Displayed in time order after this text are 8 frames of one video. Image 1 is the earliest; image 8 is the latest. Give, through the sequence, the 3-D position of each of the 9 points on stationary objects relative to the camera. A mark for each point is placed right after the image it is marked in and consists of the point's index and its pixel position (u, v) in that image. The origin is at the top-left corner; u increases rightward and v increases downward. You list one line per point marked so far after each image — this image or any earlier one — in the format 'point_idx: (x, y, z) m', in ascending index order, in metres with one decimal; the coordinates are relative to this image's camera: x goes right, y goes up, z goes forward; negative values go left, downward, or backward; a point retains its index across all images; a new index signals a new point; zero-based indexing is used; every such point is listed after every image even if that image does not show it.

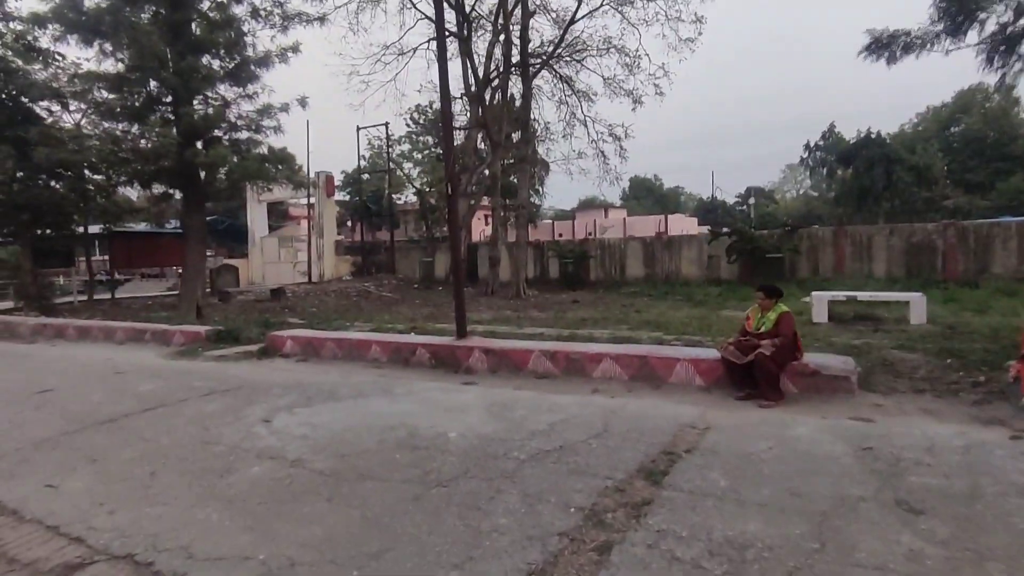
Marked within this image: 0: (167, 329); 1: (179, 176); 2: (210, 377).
0: (-7.4, -0.9, +12.2) m
1: (-9.7, +3.3, +16.5) m
2: (-4.6, -1.3, +8.7) m
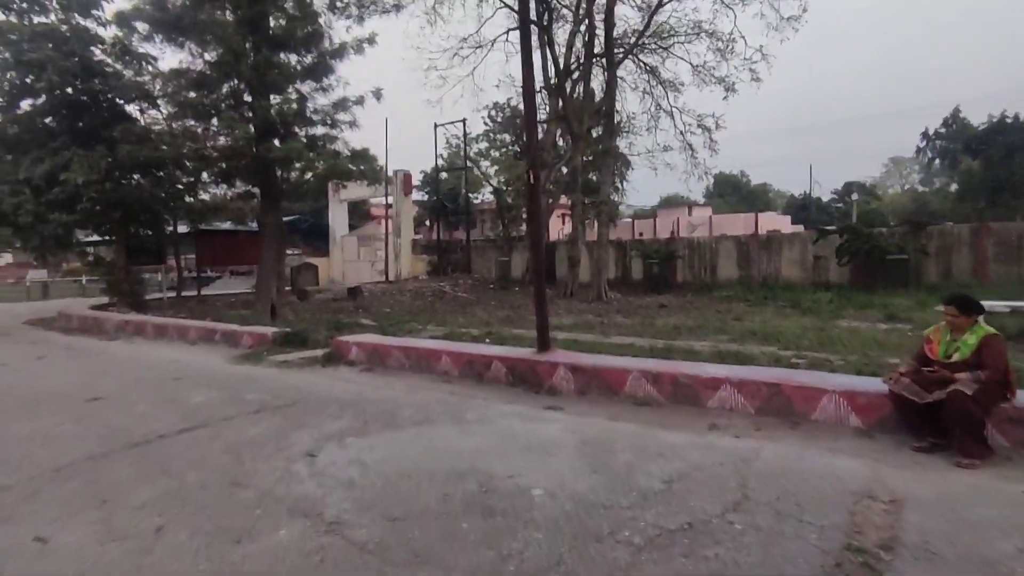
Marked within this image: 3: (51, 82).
0: (-5.7, -0.9, +11.8) m
1: (-7.4, +3.3, +16.3) m
2: (-3.4, -1.4, +7.8) m
3: (-13.7, +6.2, +16.7) m
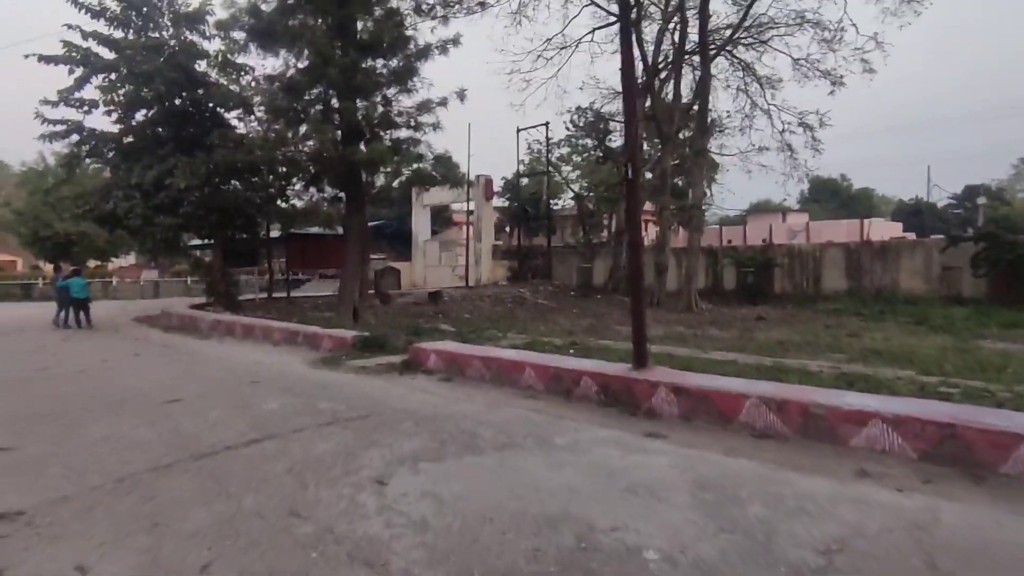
0: (-4.0, -0.9, +11.6) m
1: (-4.9, +3.3, +16.5) m
2: (-2.2, -1.4, +7.4) m
3: (-11.1, +6.2, +17.7) m
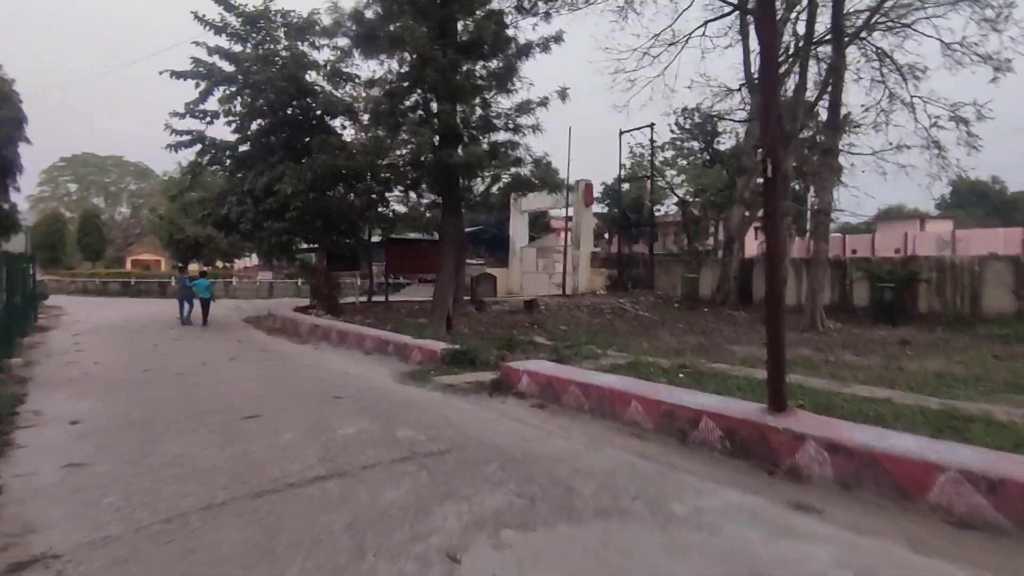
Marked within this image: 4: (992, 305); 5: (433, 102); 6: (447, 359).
0: (-2.0, -1.1, +11.2) m
1: (-2.1, +3.1, +16.1) m
2: (-1.0, -1.6, +6.7) m
3: (-7.9, +6.1, +18.4) m
4: (+15.4, -0.6, +18.1) m
5: (-2.1, +5.0, +15.3) m
6: (-1.2, -1.3, +10.1) m
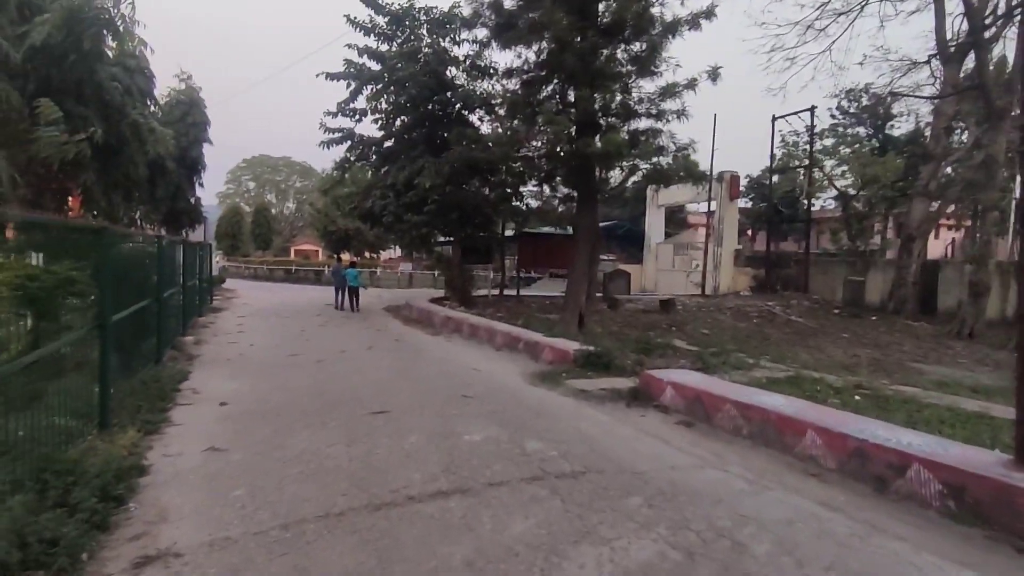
0: (+0.5, -1.0, +10.6) m
1: (+1.7, +3.2, +15.4) m
2: (+0.5, -1.5, +6.1) m
3: (-3.3, +6.4, +18.9) m
4: (+19.0, -1.0, +13.4) m
5: (+1.6, +5.1, +14.6) m
6: (+1.1, -1.2, +9.4) m
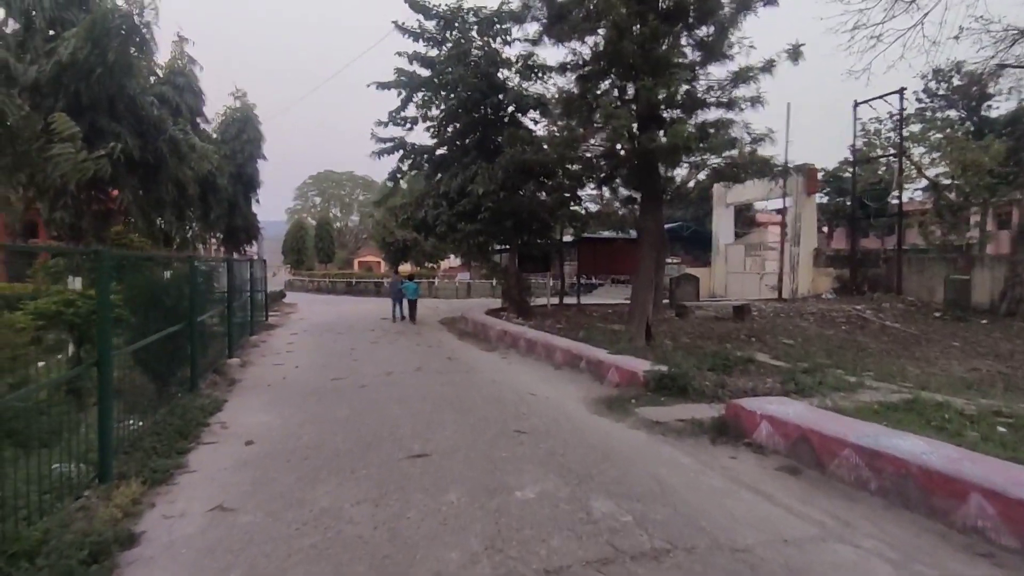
0: (+1.5, -1.2, +9.5) m
1: (+3.1, +2.9, +14.2) m
2: (+1.0, -1.7, +5.0) m
3: (-1.6, +6.0, +18.2) m
4: (+20.2, -0.8, +10.3) m
5: (+2.9, +4.9, +13.4) m
6: (+2.0, -1.4, +8.2) m
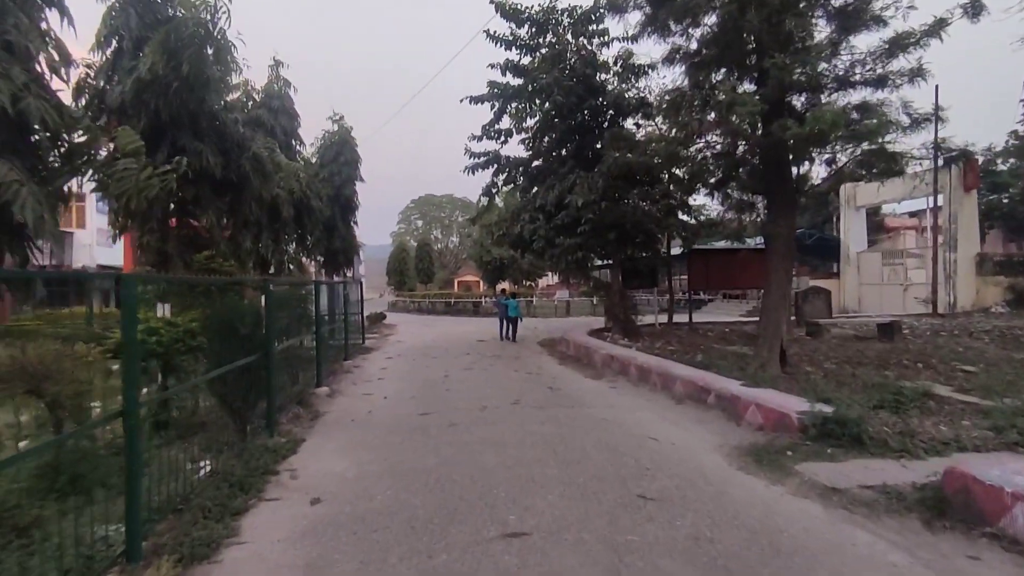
0: (+3.1, -1.5, +7.7) m
1: (+5.4, +2.6, +12.2) m
2: (+1.8, -1.8, +3.3) m
3: (+1.4, +5.5, +17.1) m
4: (+21.7, -0.7, +5.3) m
5: (+5.0, +4.5, +11.5) m
6: (+3.4, -1.6, +6.4) m
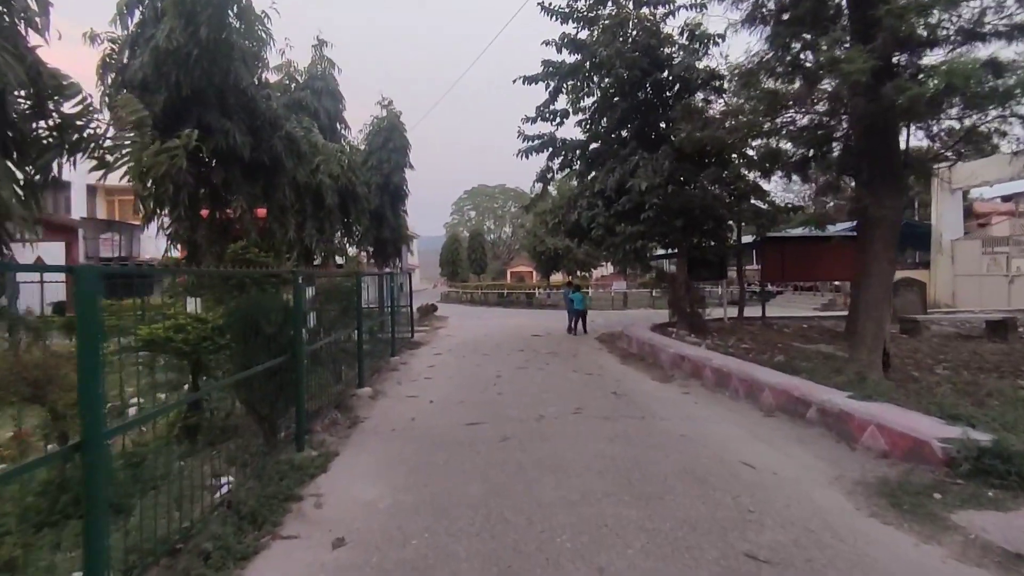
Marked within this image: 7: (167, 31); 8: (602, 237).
0: (+3.8, -1.4, +6.3) m
1: (+6.5, +2.7, +10.5) m
2: (+2.1, -1.8, +2.1) m
3: (+3.0, +5.7, +15.7) m
4: (+22.1, -0.7, +2.2) m
5: (+6.0, +4.7, +9.9) m
6: (+4.0, -1.6, +5.0) m
7: (-3.8, +2.9, +6.3) m
8: (+2.7, +1.5, +17.2) m
